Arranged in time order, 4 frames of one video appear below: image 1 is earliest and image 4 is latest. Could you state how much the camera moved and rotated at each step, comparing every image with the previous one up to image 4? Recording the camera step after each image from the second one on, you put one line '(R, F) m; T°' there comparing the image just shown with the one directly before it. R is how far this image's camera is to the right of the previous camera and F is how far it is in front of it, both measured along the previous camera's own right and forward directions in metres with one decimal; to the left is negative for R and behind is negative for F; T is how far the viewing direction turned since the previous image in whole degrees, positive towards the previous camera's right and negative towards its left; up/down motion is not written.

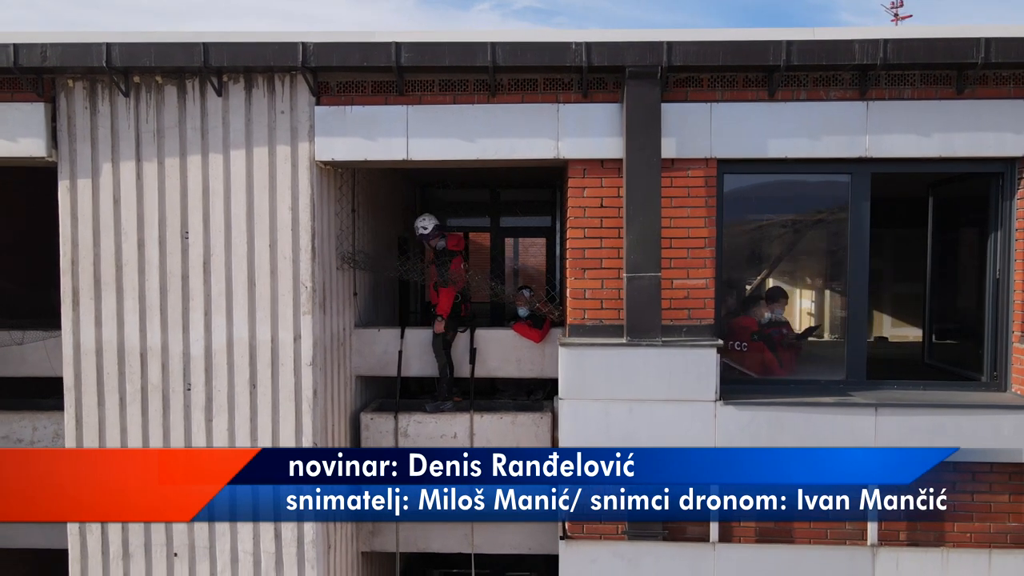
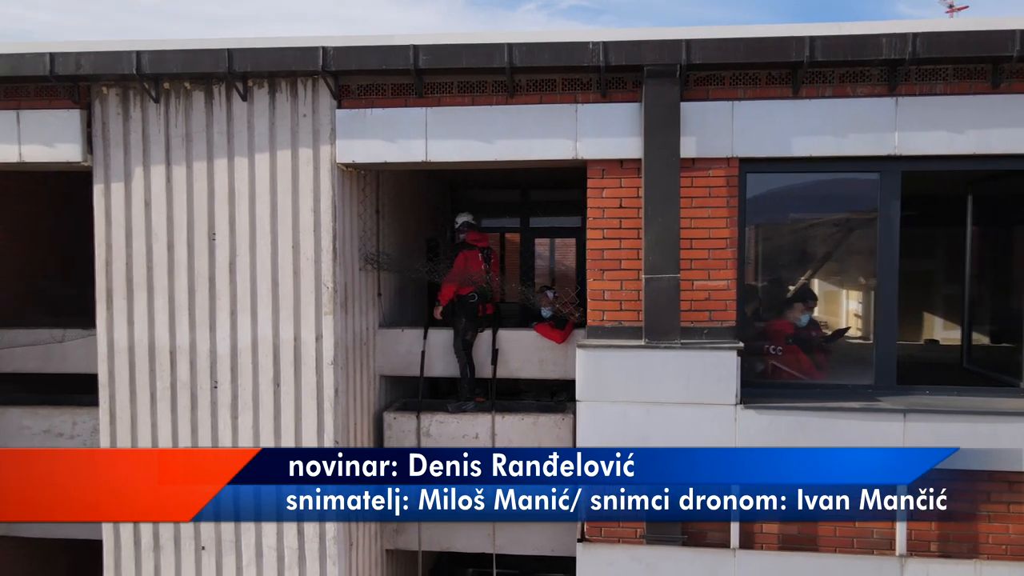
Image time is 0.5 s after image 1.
(+0.2, 0.0) m; -4°
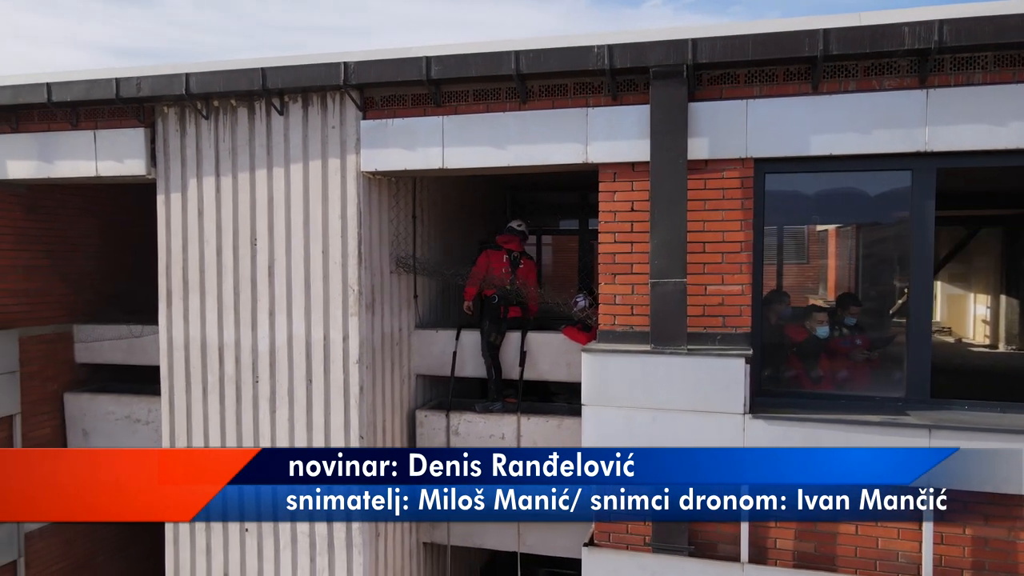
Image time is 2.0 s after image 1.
(+0.6, 0.0) m; -9°
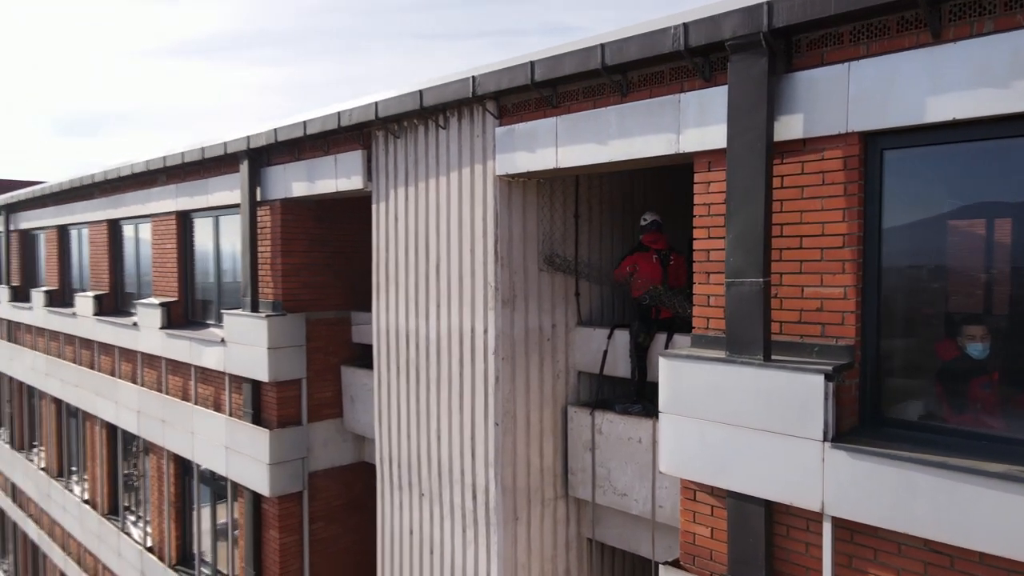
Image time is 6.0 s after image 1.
(+1.6, +0.4) m; -30°
